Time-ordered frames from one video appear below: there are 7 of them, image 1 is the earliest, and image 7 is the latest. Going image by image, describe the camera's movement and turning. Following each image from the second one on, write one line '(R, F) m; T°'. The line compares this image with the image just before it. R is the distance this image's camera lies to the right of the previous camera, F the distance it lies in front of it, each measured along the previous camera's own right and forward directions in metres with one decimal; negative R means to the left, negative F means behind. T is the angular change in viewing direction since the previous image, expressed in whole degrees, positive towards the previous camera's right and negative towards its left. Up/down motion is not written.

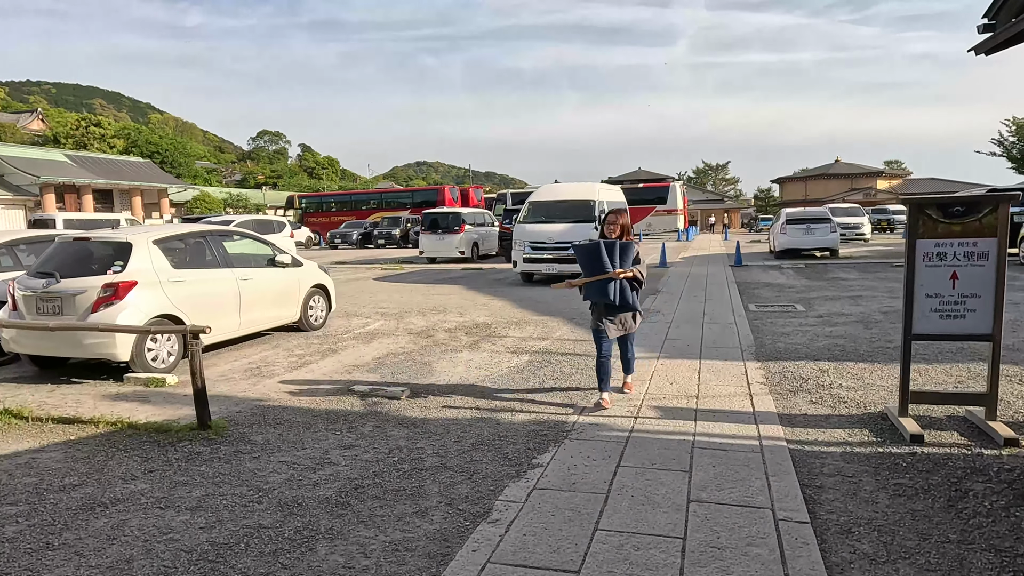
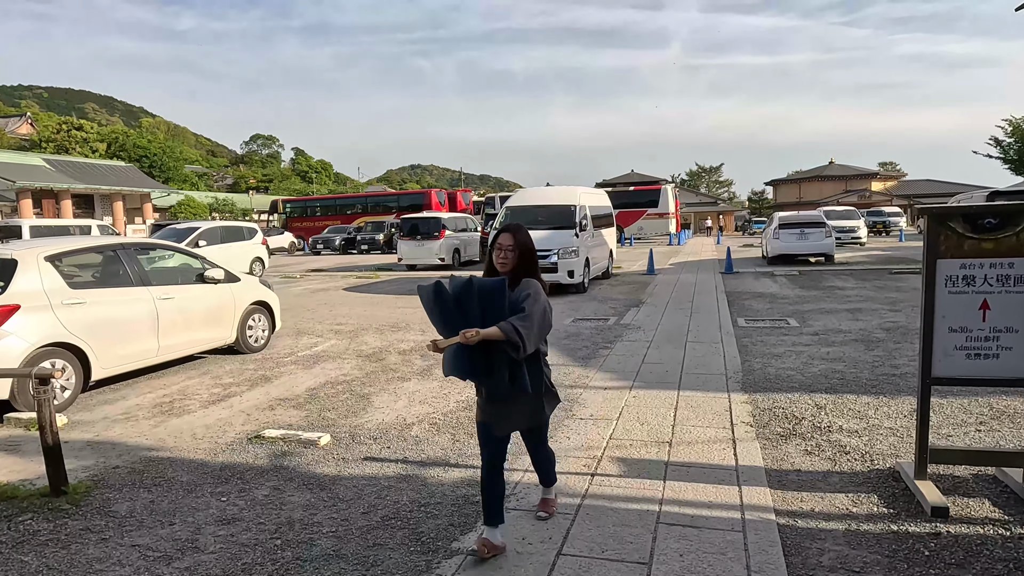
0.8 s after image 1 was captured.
(+0.4, +0.8) m; 0°
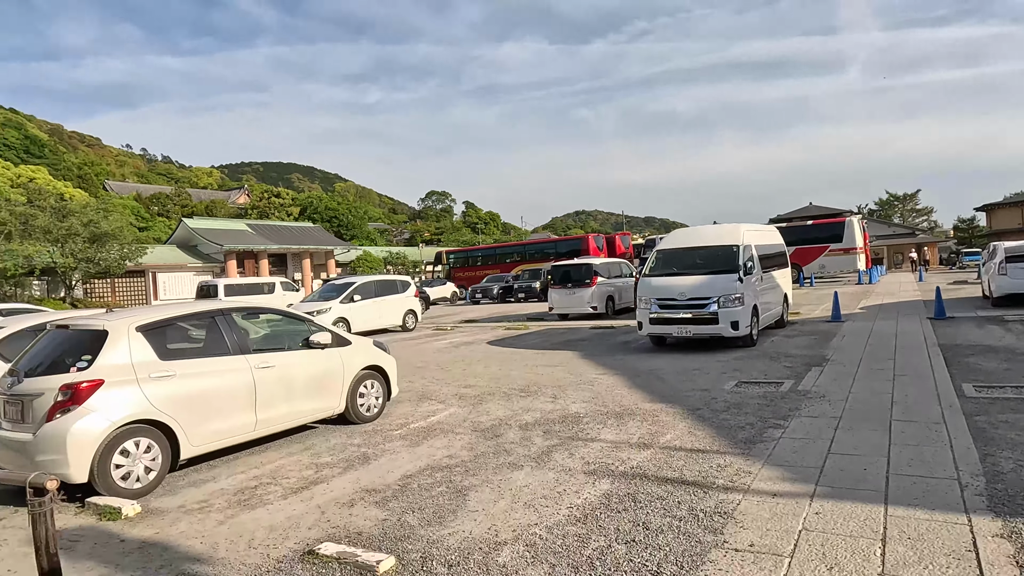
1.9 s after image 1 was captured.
(+0.3, +1.2) m; -14°
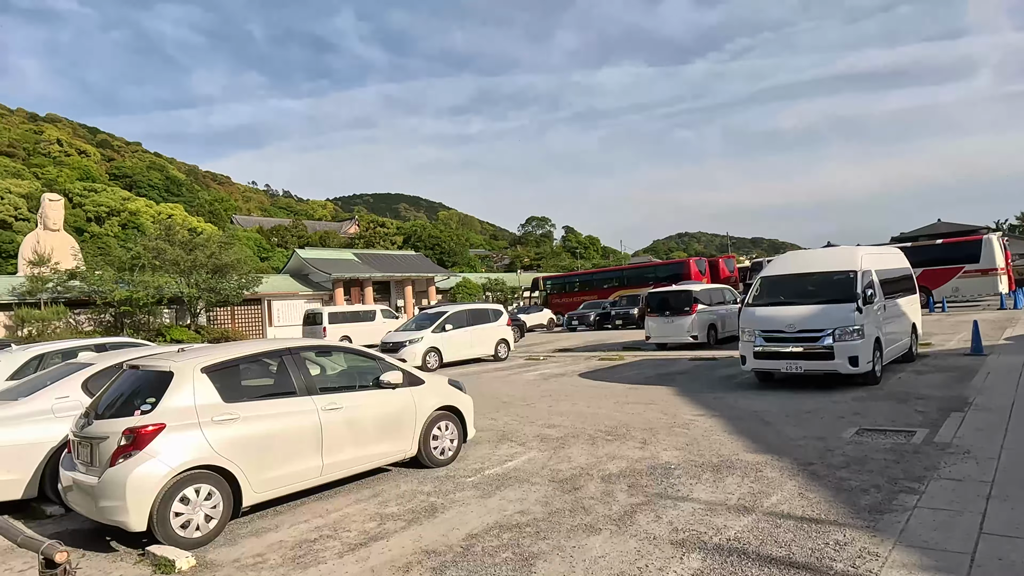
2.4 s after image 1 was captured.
(+0.2, +0.5) m; -9°
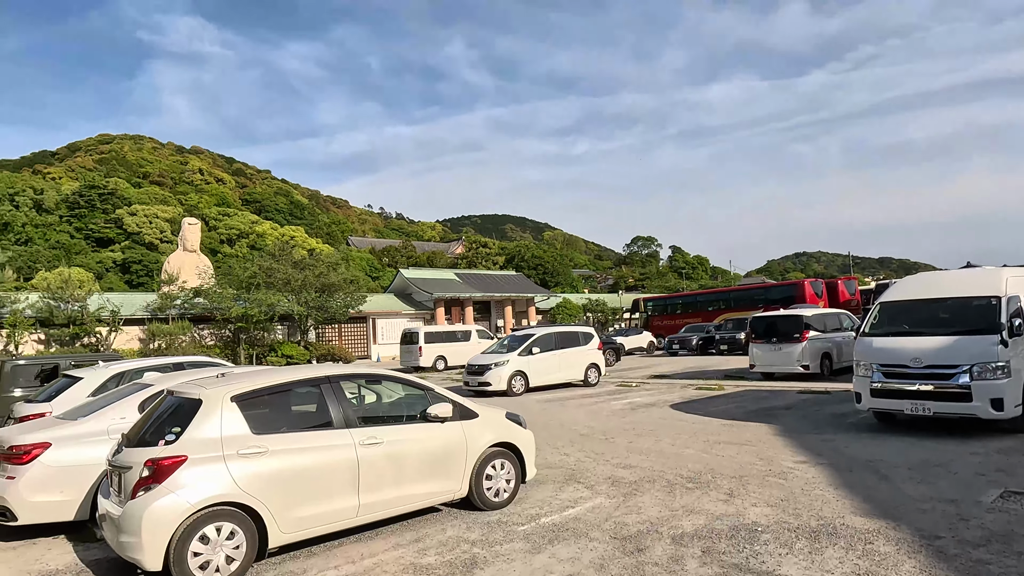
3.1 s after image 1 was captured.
(+0.4, +0.6) m; -9°
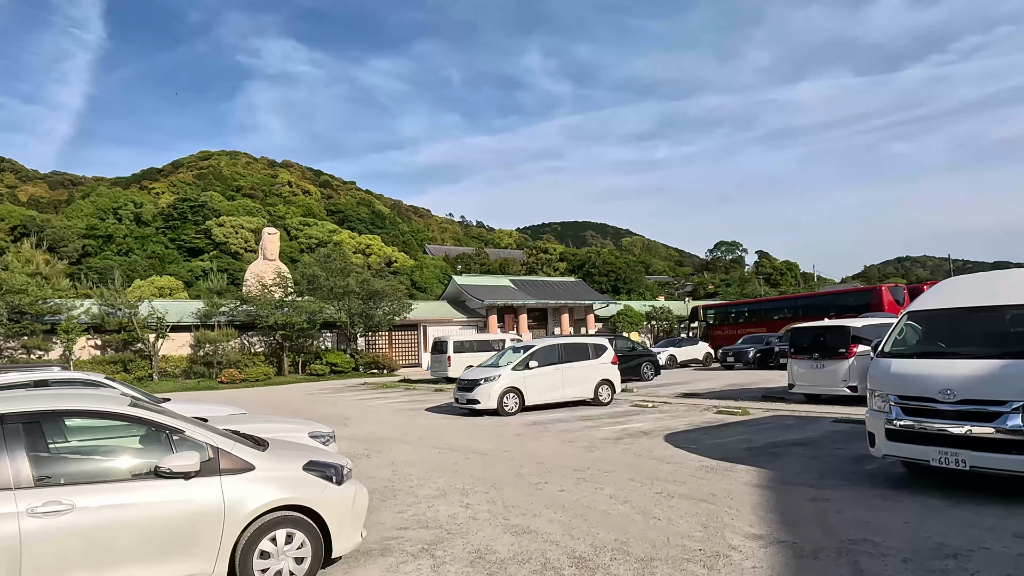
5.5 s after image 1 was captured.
(+1.9, +1.8) m; -7°
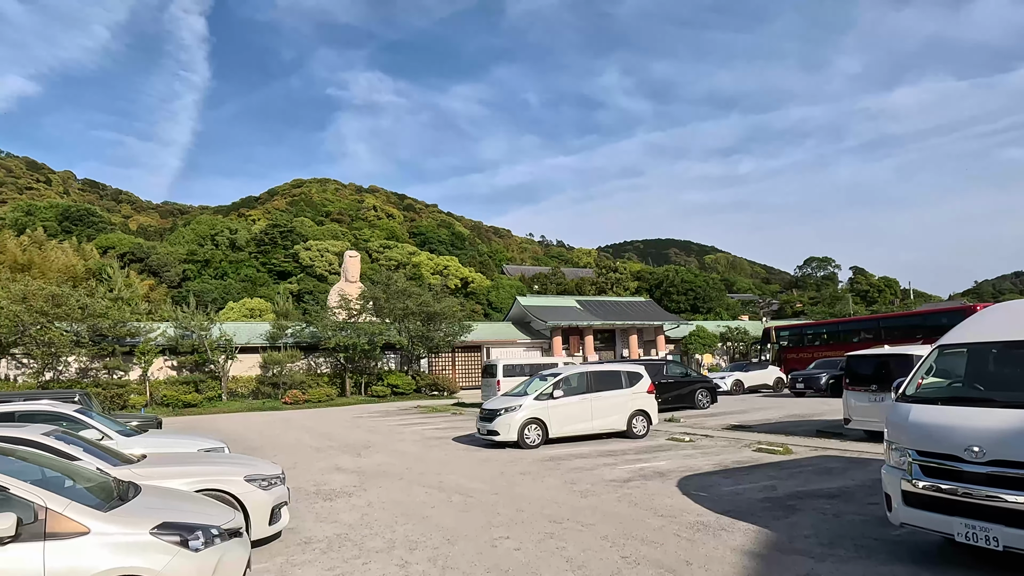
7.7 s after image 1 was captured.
(+1.2, +0.8) m; -7°
